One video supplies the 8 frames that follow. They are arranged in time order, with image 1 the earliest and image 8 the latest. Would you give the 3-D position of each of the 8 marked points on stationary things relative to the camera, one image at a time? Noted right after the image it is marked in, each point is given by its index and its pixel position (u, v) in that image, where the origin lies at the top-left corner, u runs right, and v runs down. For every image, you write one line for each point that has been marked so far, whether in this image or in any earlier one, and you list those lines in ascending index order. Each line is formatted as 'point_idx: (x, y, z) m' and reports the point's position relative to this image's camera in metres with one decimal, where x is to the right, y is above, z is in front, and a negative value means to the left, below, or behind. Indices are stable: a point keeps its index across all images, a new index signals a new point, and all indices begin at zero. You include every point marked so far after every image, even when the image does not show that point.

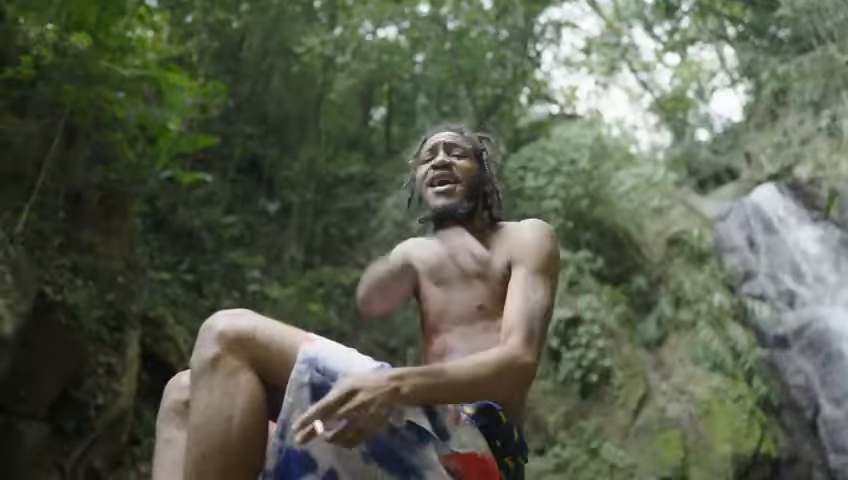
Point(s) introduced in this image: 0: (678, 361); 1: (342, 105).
0: (+1.9, -0.9, +6.7) m
1: (-0.5, +1.2, +7.7) m
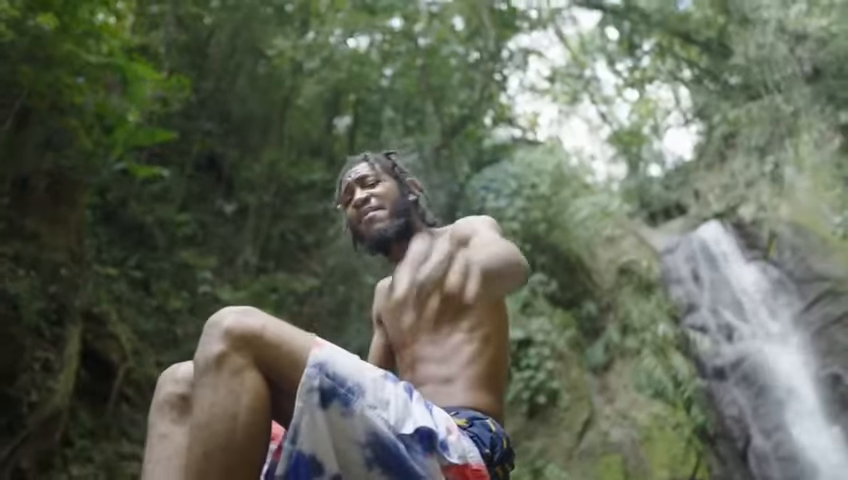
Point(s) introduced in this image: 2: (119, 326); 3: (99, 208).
0: (+1.5, -1.1, +6.9) m
1: (-0.9, +1.1, +7.7) m
2: (-2.1, -0.6, +6.1) m
3: (-2.3, +0.2, +6.6) m
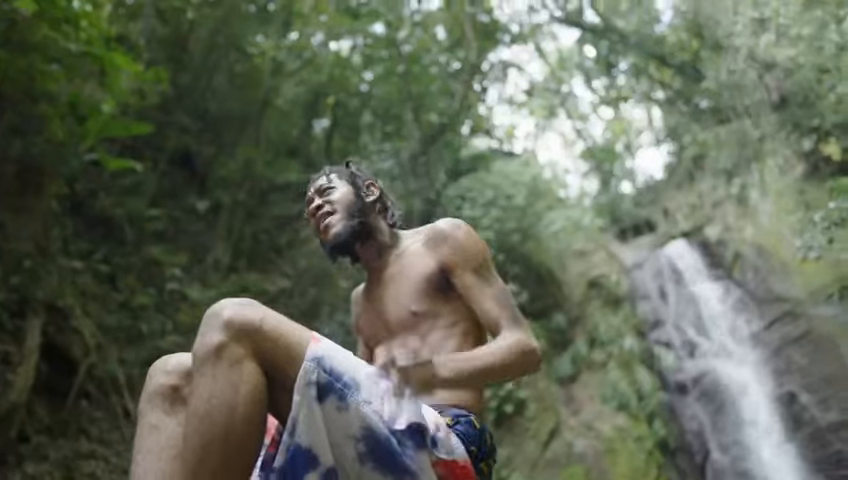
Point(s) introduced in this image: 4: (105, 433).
0: (+1.2, -1.2, +7.0) m
1: (-1.1, +1.1, +7.7) m
2: (-2.2, -0.5, +6.0) m
3: (-2.5, +0.3, +6.4) m
4: (-2.1, -1.2, +5.7) m
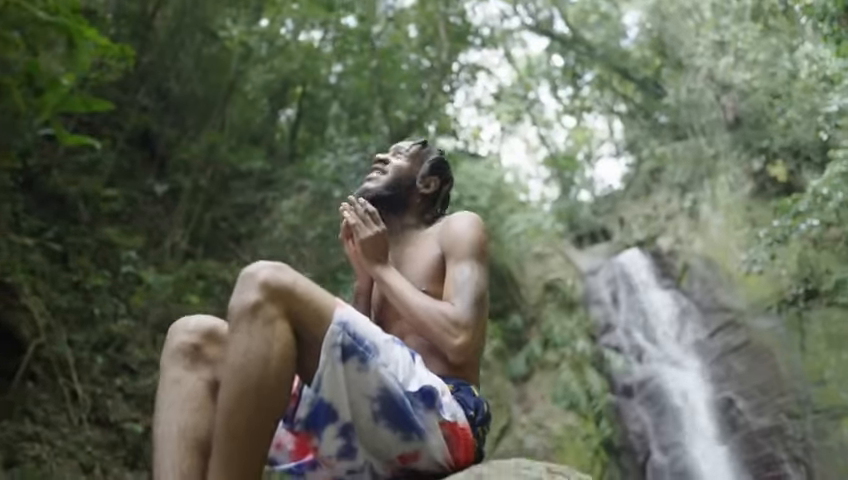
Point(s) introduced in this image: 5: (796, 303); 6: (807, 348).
0: (+0.8, -1.2, +7.2) m
1: (-1.4, +1.2, +7.6) m
2: (-2.5, -0.4, +5.7) m
3: (-2.7, +0.4, +6.1) m
4: (-2.3, -1.1, +5.5) m
5: (+3.2, -0.5, +7.7) m
6: (+3.2, -0.9, +7.6) m
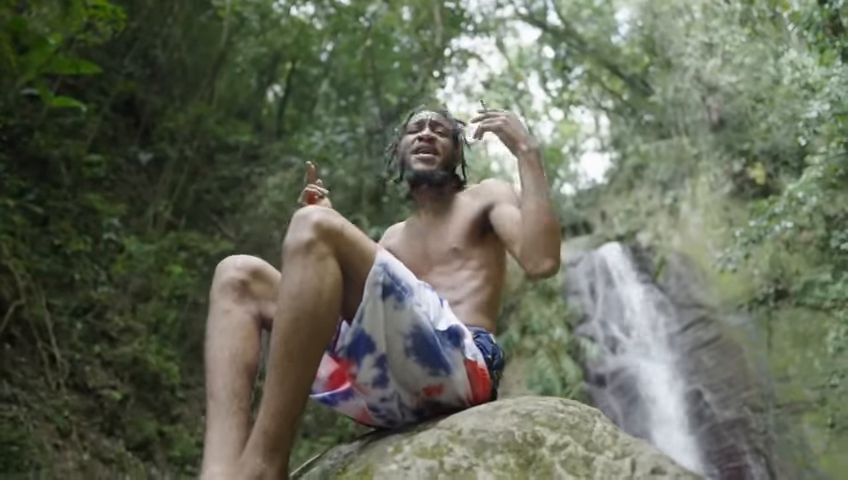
0: (+0.6, -1.1, +7.3) m
1: (-1.5, +1.4, +7.5) m
2: (-2.5, -0.2, +5.7) m
3: (-2.8, +0.7, +6.0) m
4: (-2.4, -0.9, +5.5) m
5: (+3.0, -0.5, +8.0) m
6: (+3.0, -0.9, +7.8) m
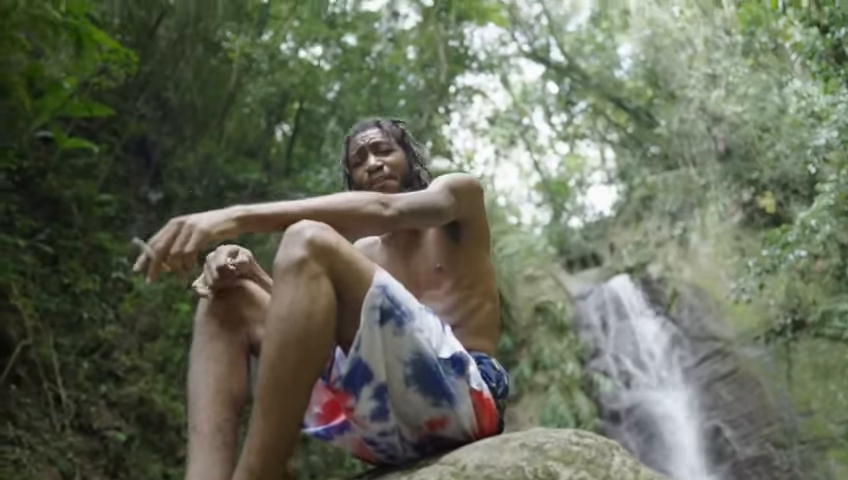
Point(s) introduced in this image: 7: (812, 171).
0: (+0.7, -1.4, +7.2) m
1: (-1.5, +1.1, +7.6) m
2: (-2.5, -0.4, +5.7) m
3: (-2.7, +0.4, +6.1) m
4: (-2.3, -1.1, +5.5) m
5: (+3.1, -0.8, +7.8) m
6: (+3.1, -1.2, +7.6) m
7: (+3.0, +0.5, +7.0) m
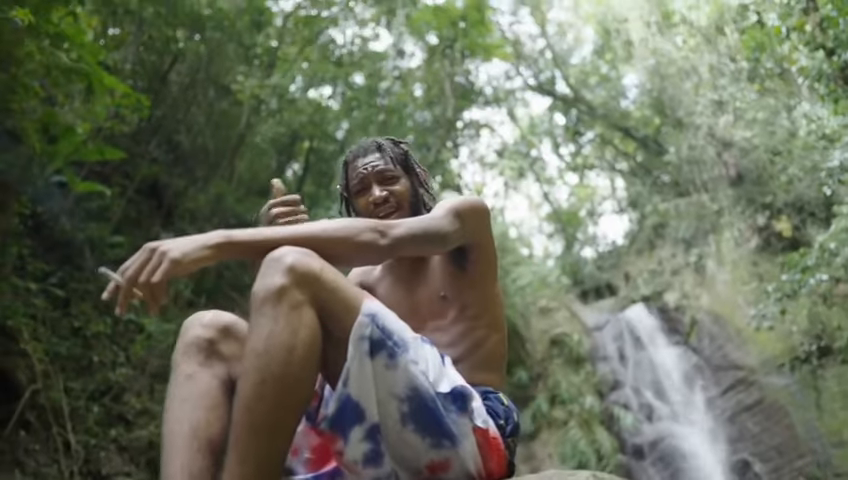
0: (+0.9, -1.7, +6.9) m
1: (-1.4, +0.7, +7.7) m
2: (-2.4, -0.6, +5.7) m
3: (-2.7, +0.2, +6.2) m
4: (-2.3, -1.3, +5.4) m
5: (+3.2, -1.1, +7.5) m
6: (+3.2, -1.4, +7.3) m
7: (+3.0, +0.3, +6.9) m
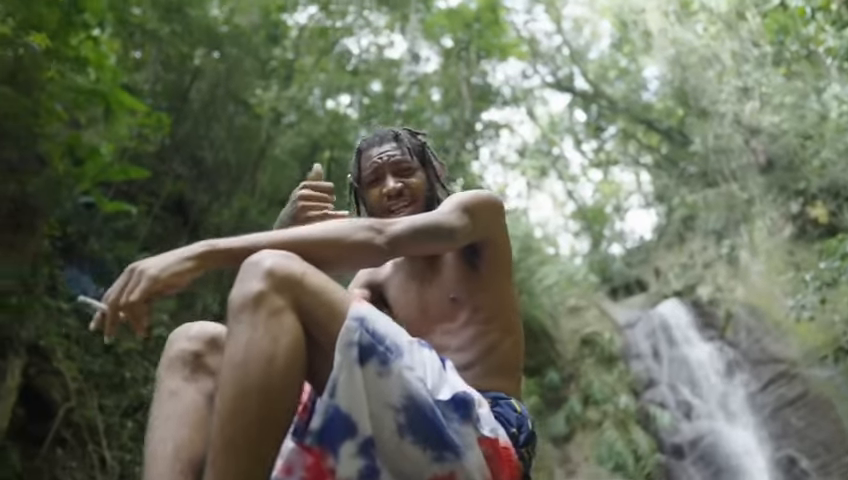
0: (+1.1, -1.7, +6.8) m
1: (-1.2, +0.6, +7.7) m
2: (-2.3, -0.8, +5.8) m
3: (-2.5, 0.0, +6.3) m
4: (-2.1, -1.4, +5.5) m
5: (+3.5, -0.9, +7.3) m
6: (+3.5, -1.3, +7.1) m
7: (+3.2, +0.5, +6.7) m
